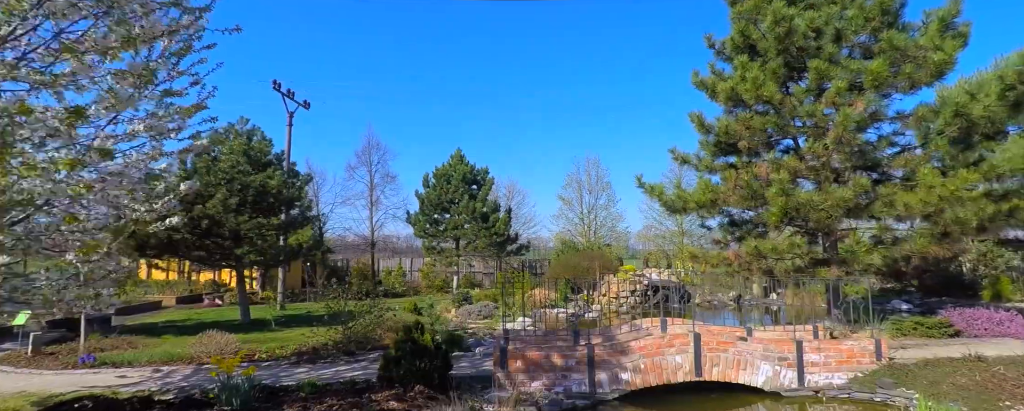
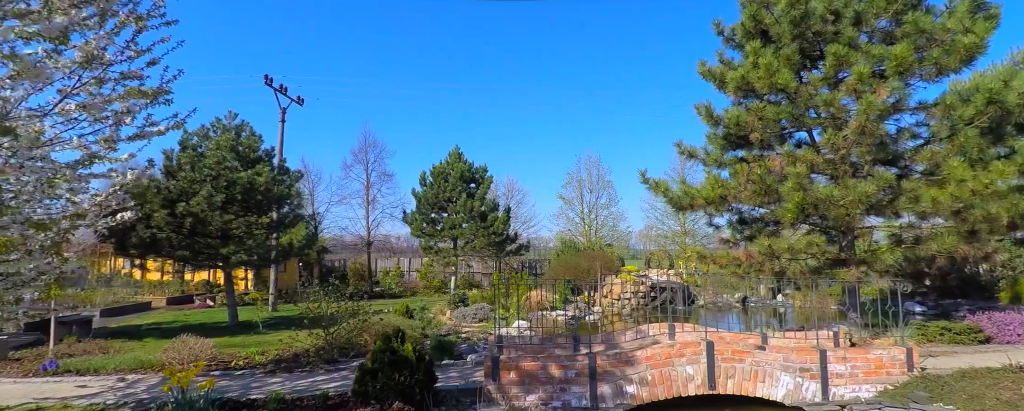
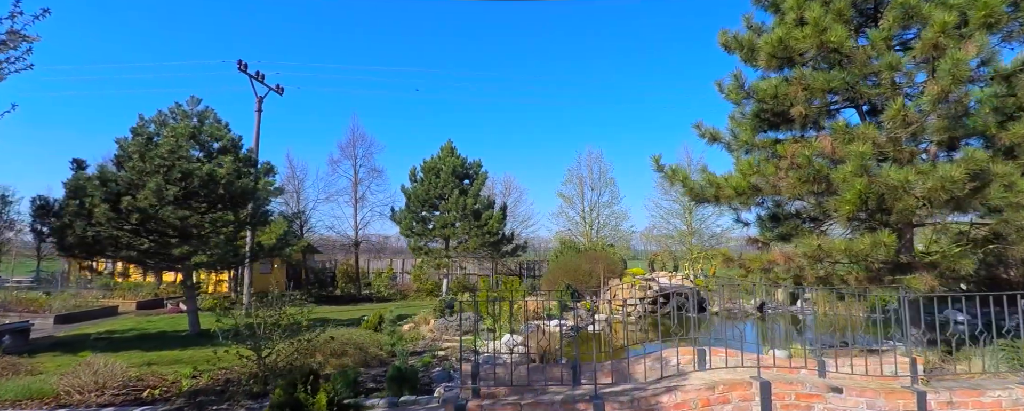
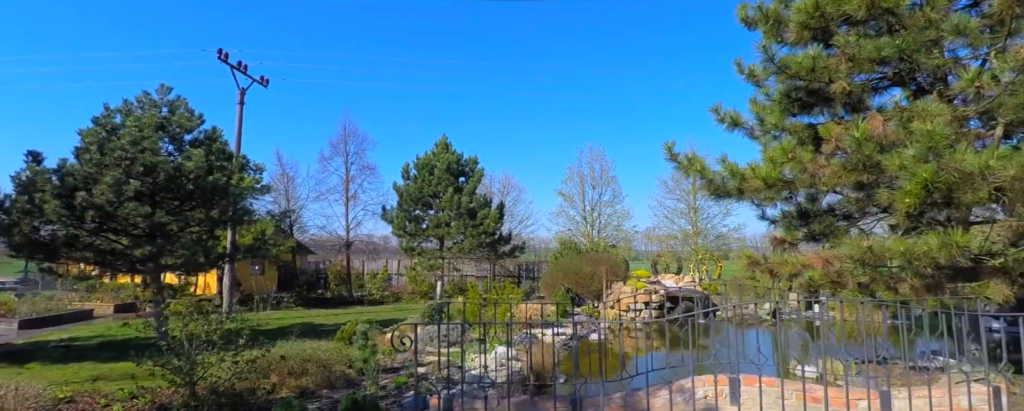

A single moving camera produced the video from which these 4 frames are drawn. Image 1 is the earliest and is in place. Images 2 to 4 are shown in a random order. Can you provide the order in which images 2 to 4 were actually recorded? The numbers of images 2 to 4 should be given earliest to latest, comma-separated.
2, 3, 4
